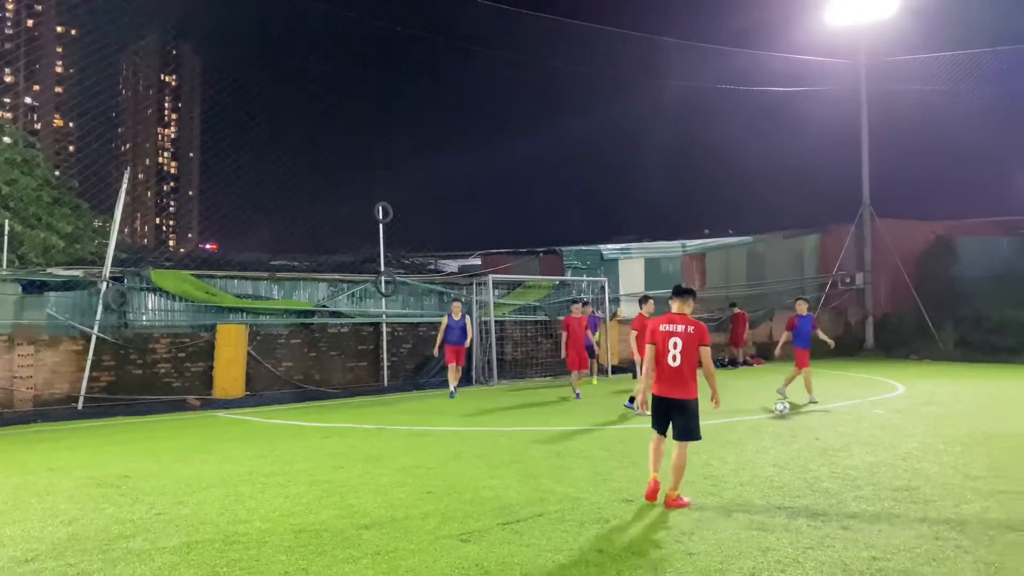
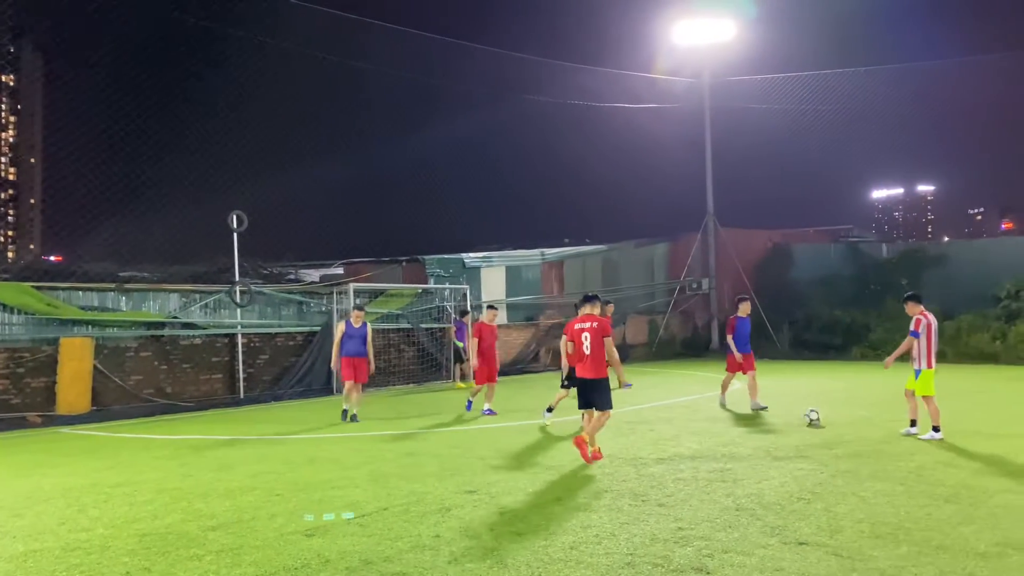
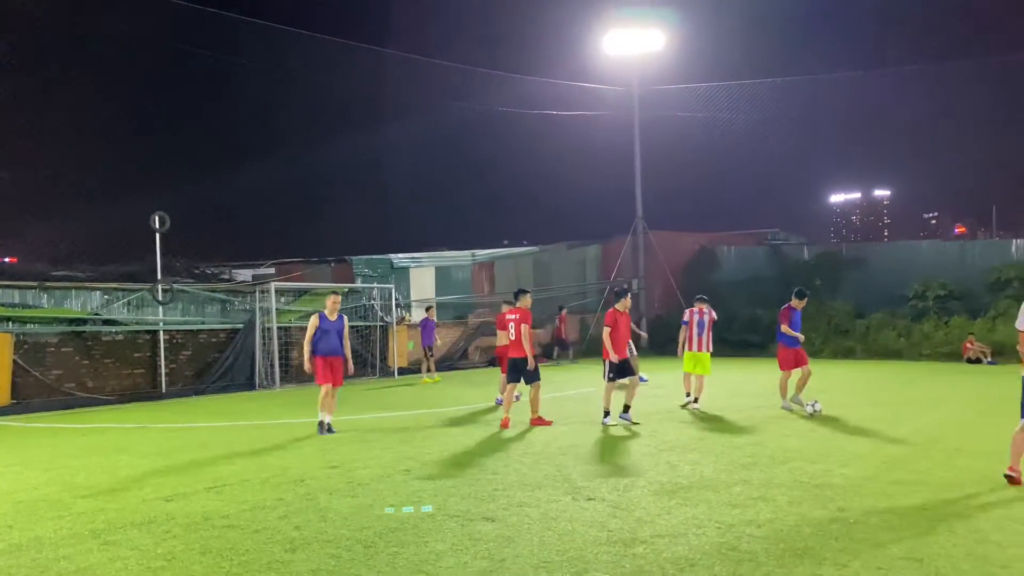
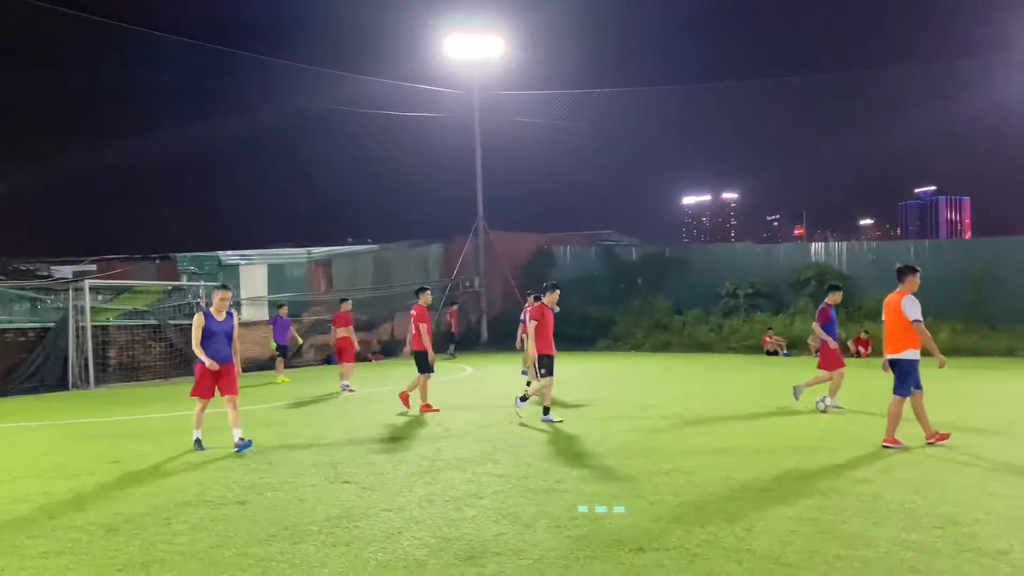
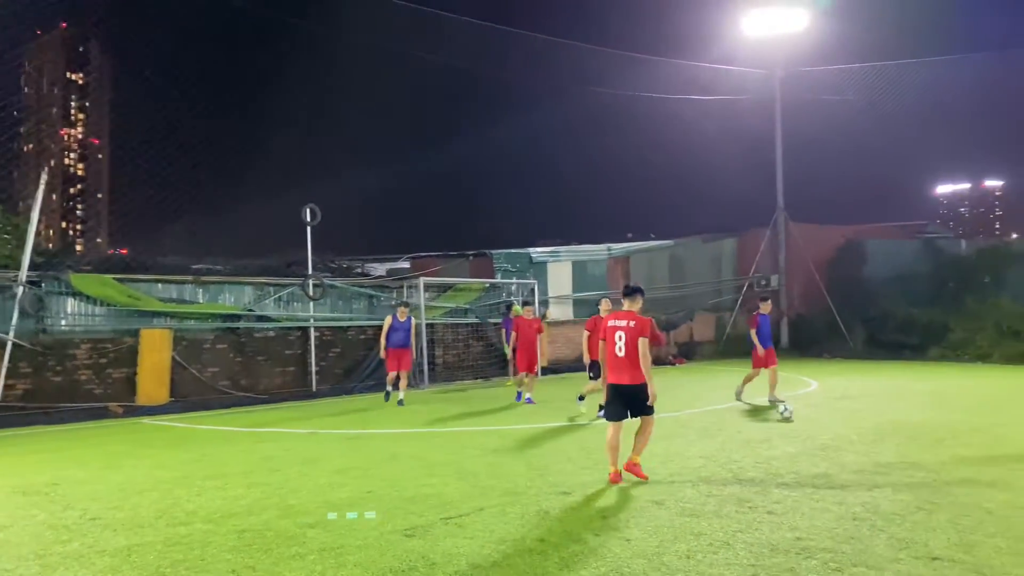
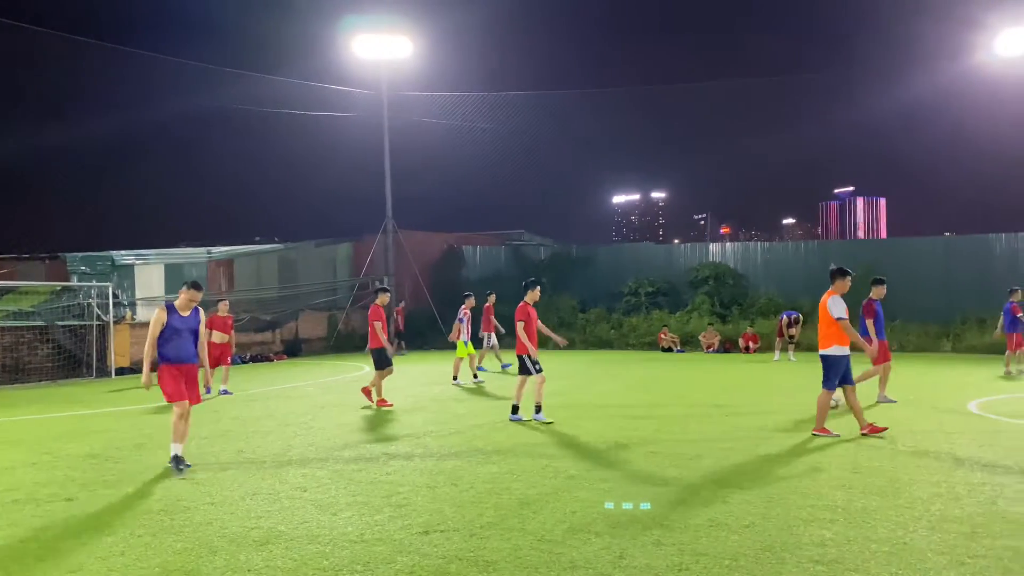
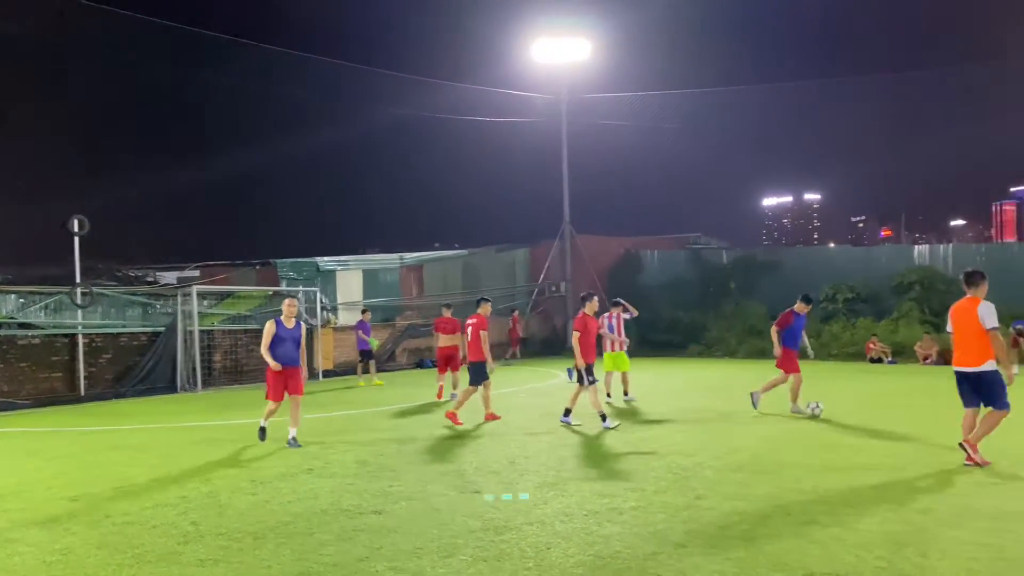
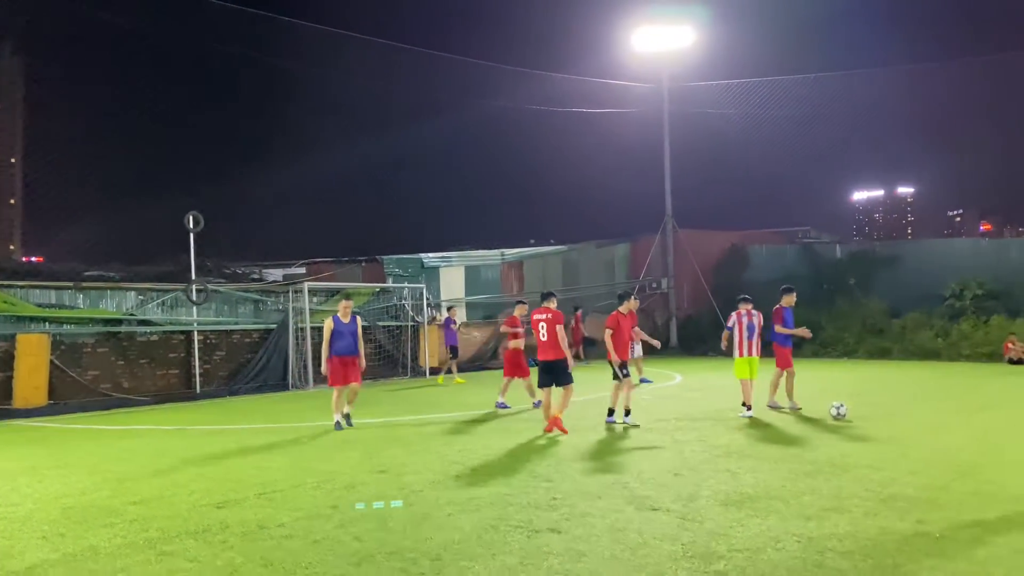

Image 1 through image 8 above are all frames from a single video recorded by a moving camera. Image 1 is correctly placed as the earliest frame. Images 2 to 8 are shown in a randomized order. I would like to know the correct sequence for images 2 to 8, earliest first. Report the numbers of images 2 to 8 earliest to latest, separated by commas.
5, 2, 8, 3, 7, 4, 6
